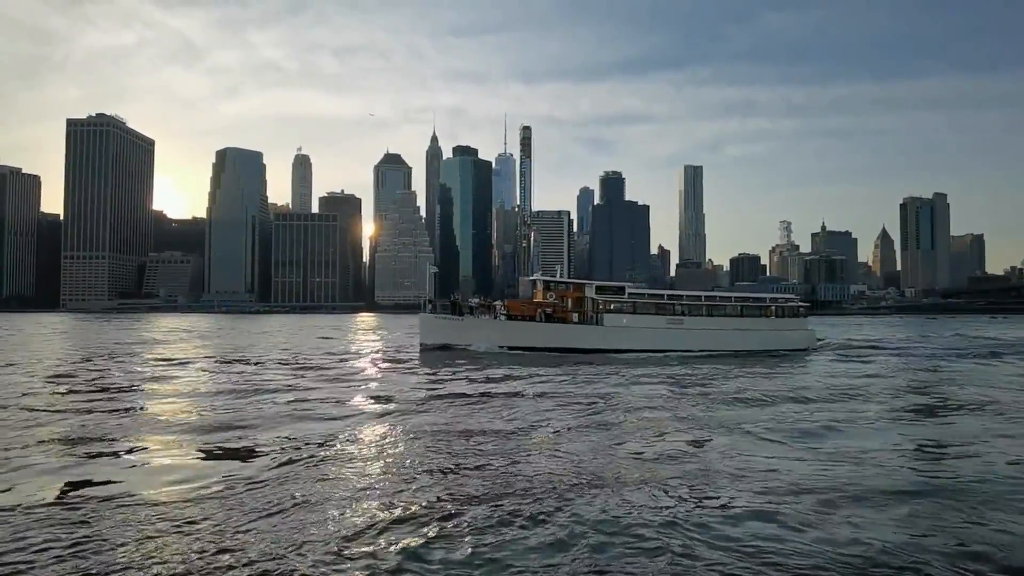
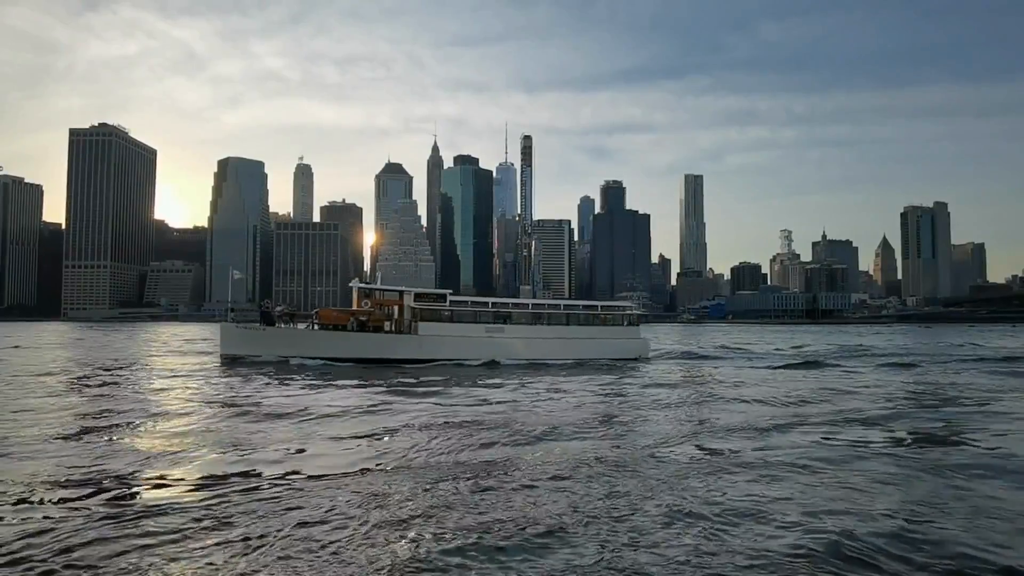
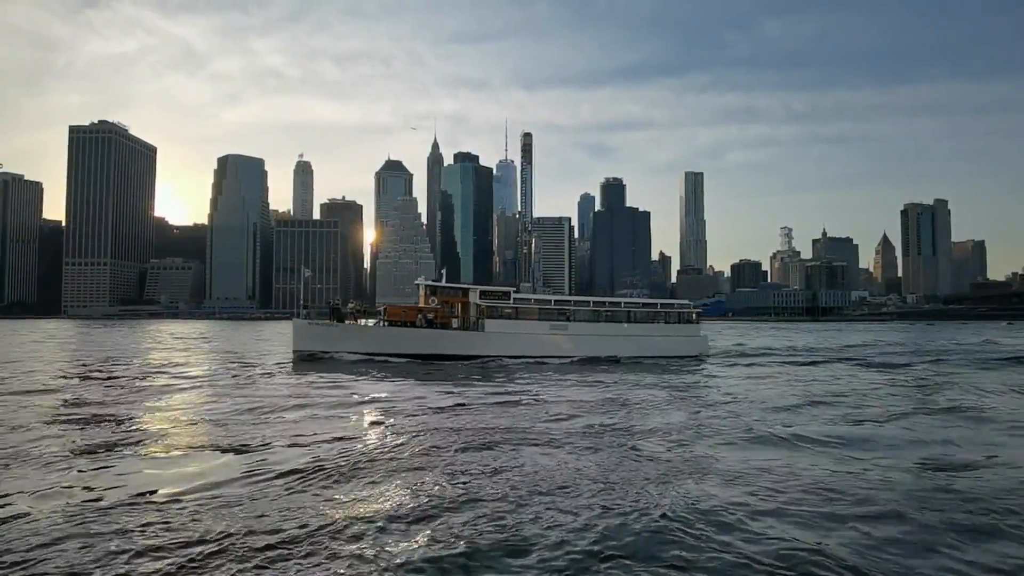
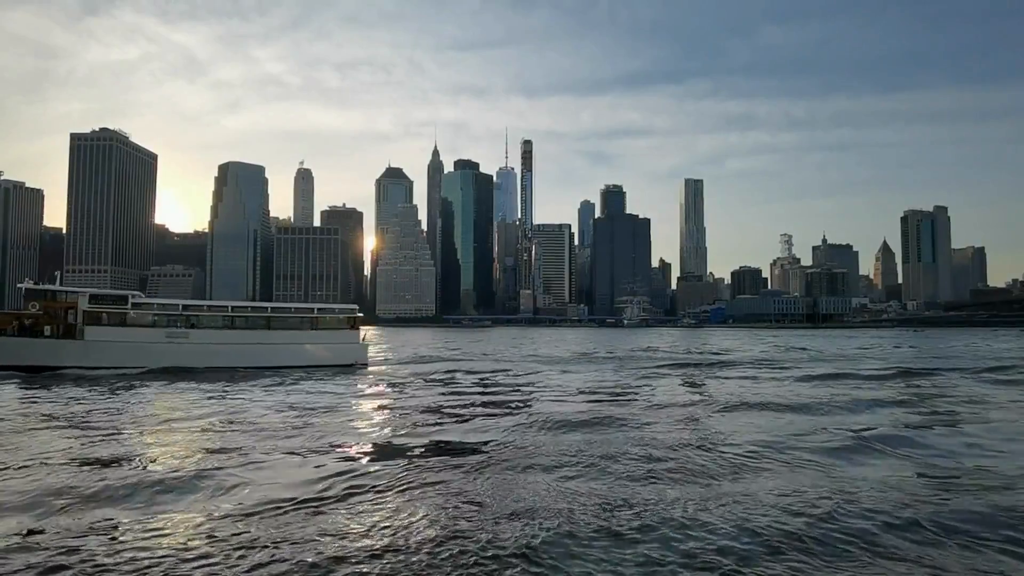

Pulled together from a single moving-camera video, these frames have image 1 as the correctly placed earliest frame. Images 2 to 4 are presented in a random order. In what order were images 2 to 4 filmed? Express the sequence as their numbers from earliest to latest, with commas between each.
3, 2, 4
